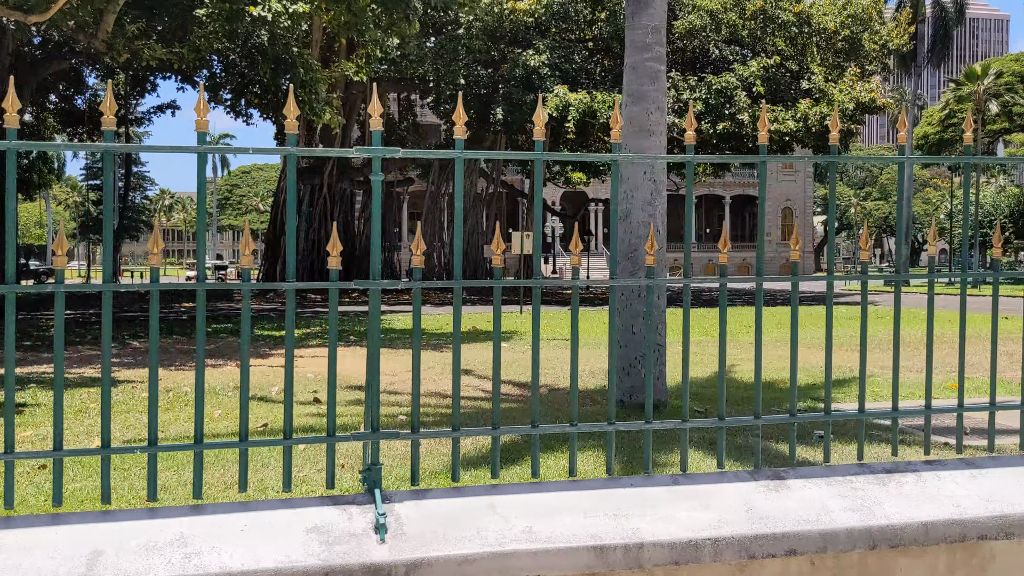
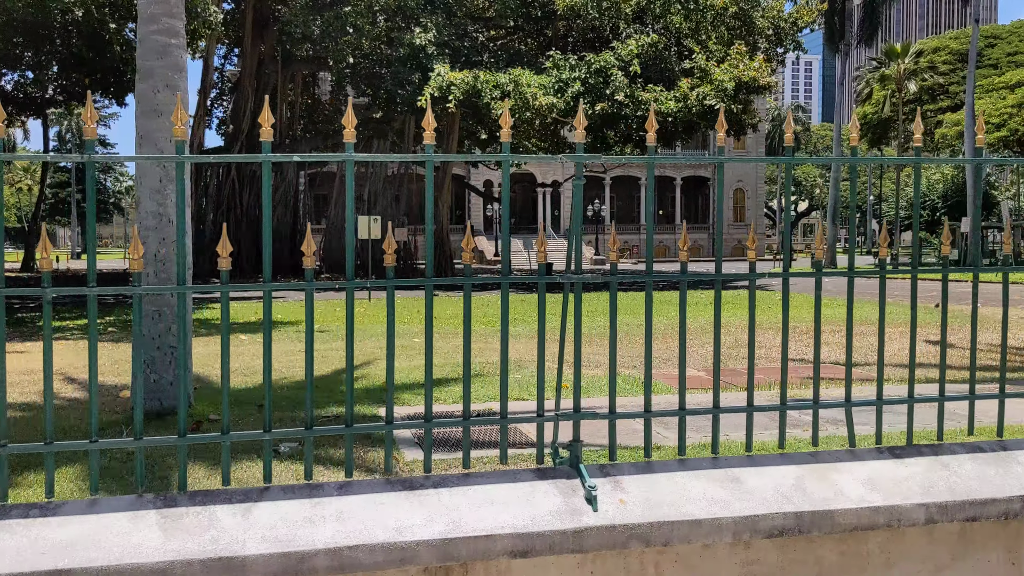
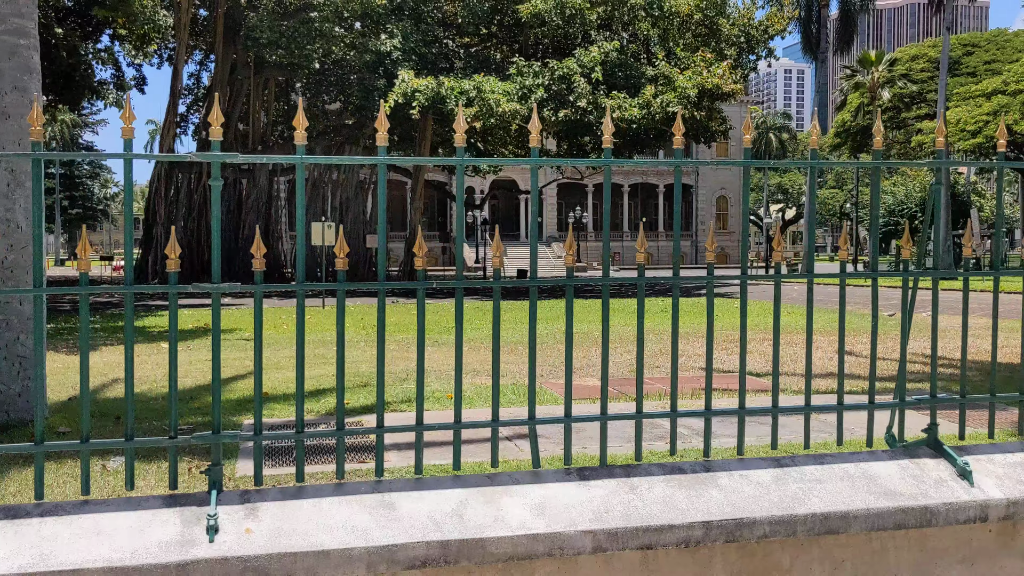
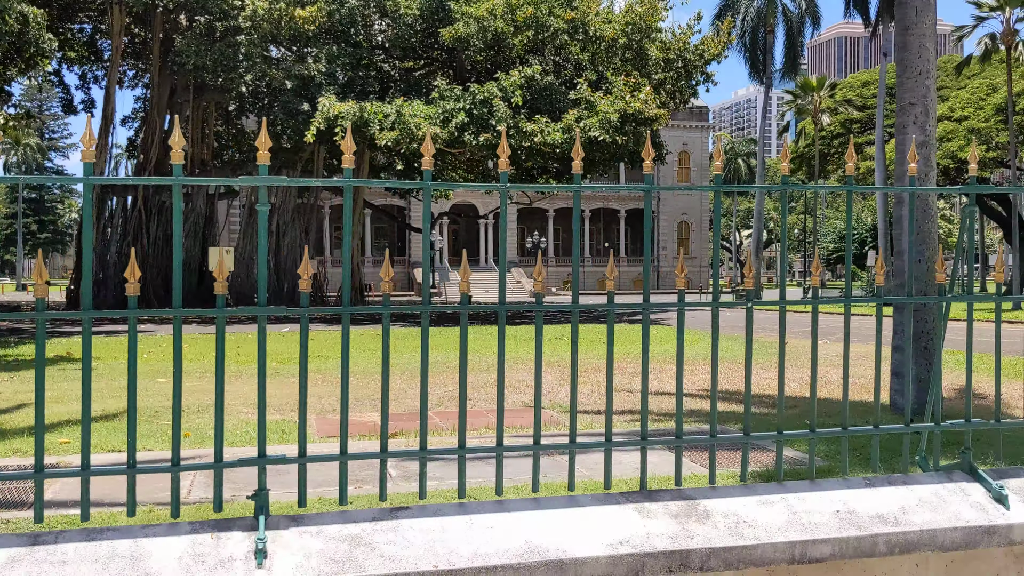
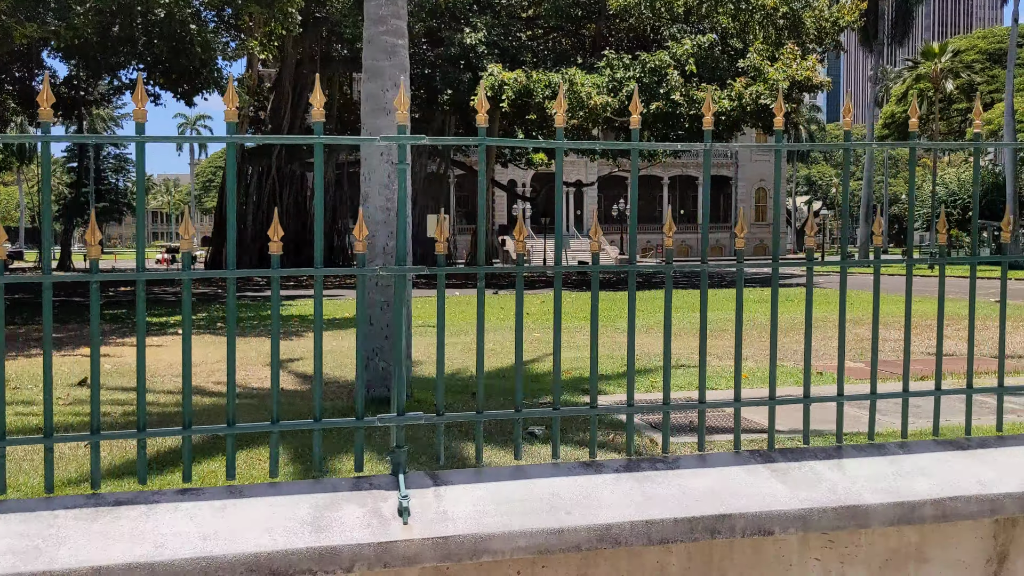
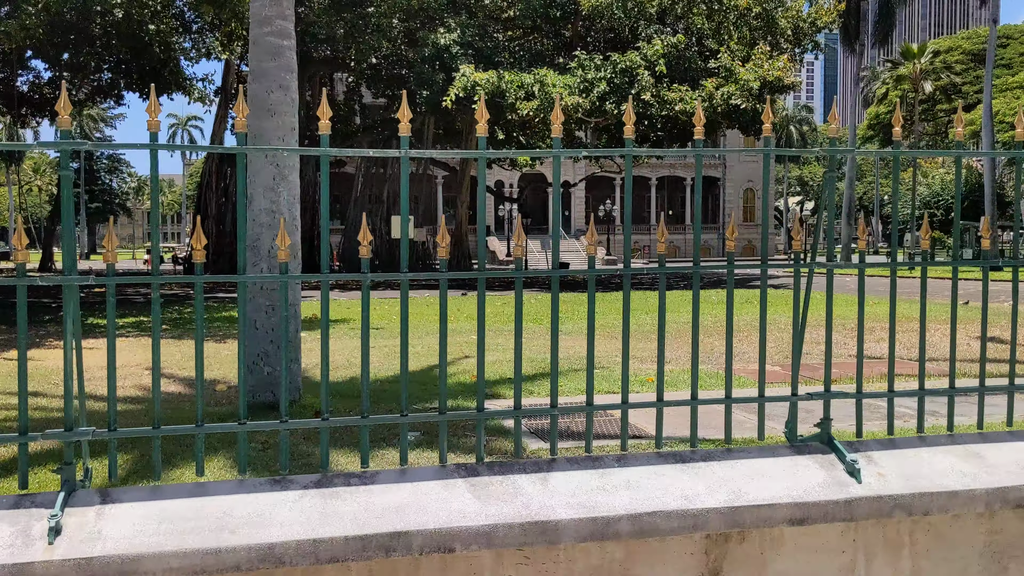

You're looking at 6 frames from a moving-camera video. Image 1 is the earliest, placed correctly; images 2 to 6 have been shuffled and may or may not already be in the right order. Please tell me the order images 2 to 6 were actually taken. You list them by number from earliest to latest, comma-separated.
5, 6, 2, 3, 4
